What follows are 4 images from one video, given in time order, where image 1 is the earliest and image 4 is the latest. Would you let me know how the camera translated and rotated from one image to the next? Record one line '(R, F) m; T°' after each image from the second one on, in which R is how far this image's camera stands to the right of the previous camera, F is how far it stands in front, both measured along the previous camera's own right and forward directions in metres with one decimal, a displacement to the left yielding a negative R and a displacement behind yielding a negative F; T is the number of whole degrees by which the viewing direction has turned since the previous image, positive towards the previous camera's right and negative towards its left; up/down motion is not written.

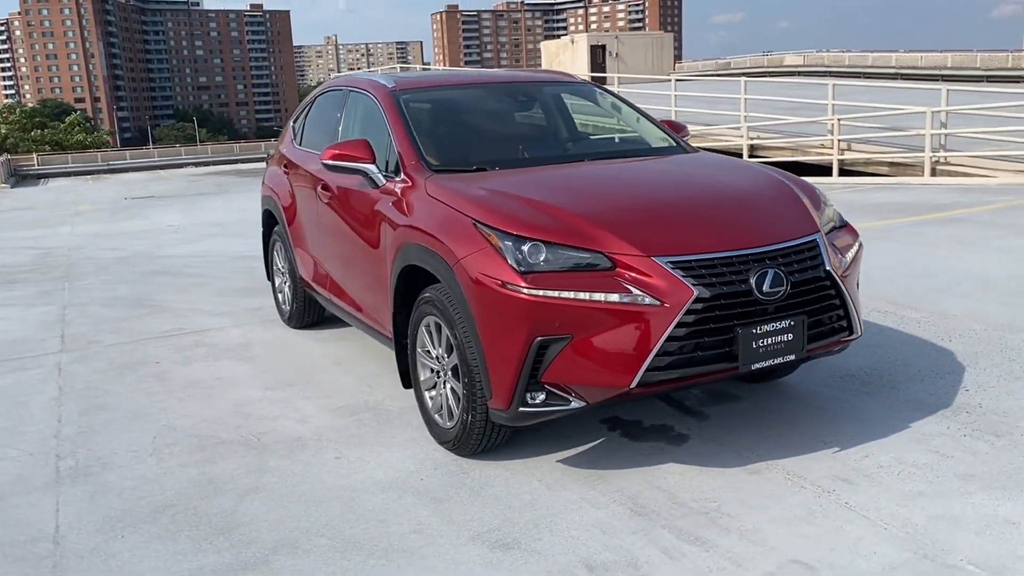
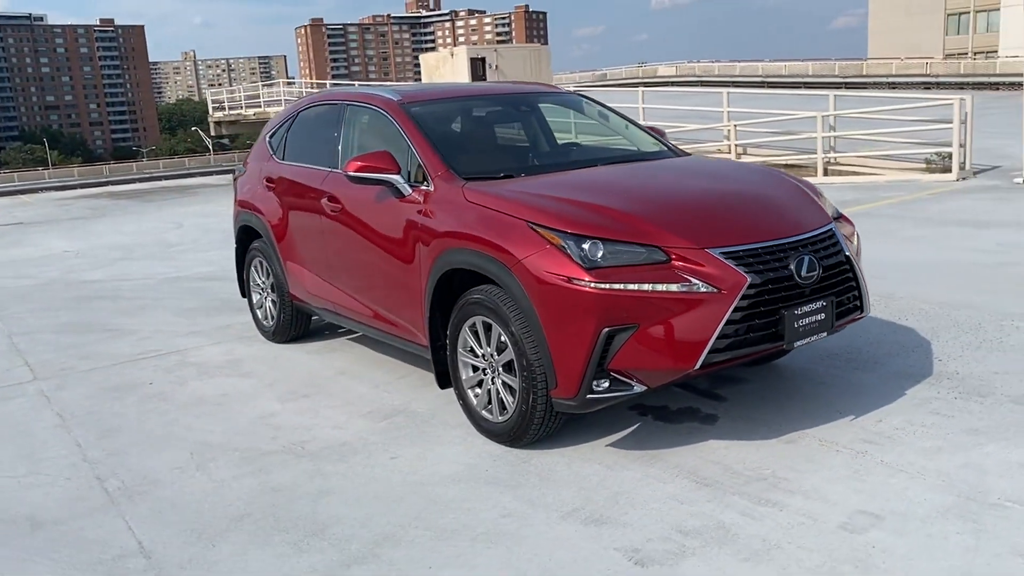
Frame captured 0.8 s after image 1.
(-0.7, -0.2) m; +8°
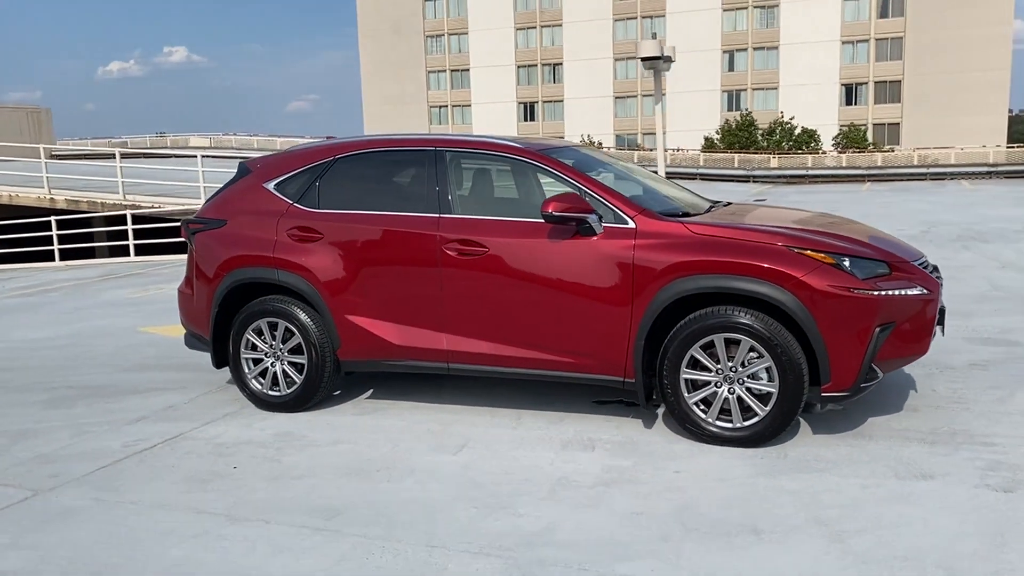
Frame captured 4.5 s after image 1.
(-3.3, +0.7) m; +32°
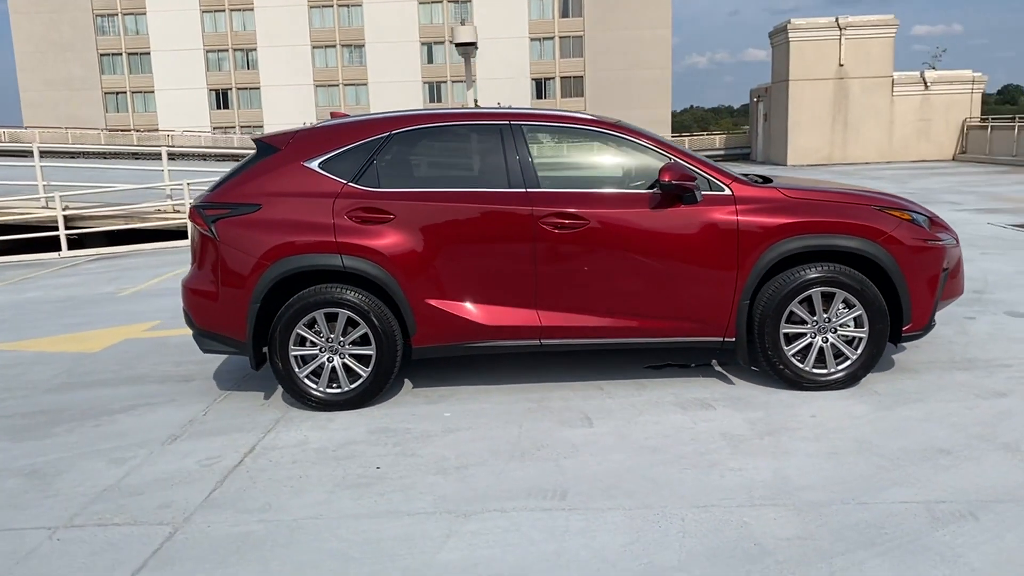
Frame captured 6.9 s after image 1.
(-2.2, +0.4) m; +20°
